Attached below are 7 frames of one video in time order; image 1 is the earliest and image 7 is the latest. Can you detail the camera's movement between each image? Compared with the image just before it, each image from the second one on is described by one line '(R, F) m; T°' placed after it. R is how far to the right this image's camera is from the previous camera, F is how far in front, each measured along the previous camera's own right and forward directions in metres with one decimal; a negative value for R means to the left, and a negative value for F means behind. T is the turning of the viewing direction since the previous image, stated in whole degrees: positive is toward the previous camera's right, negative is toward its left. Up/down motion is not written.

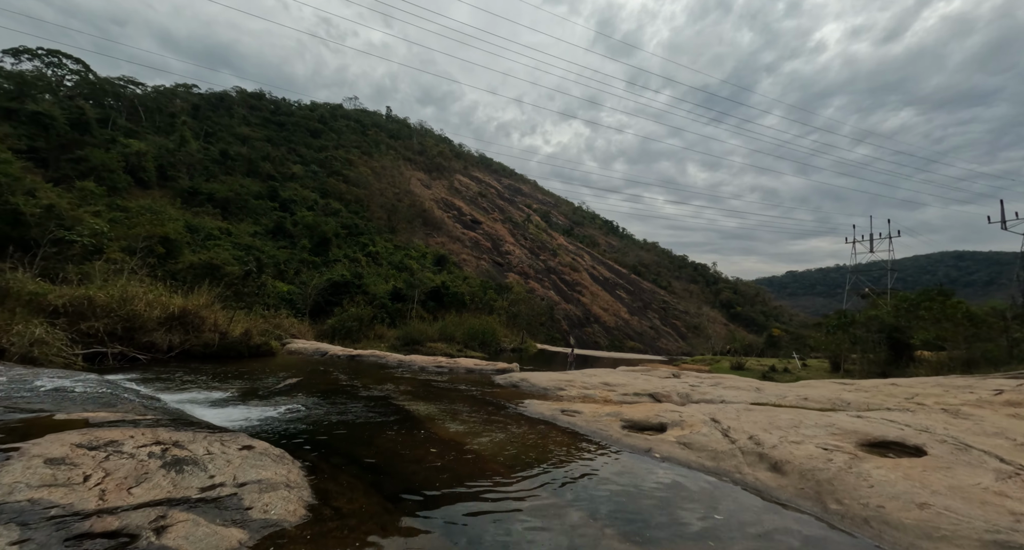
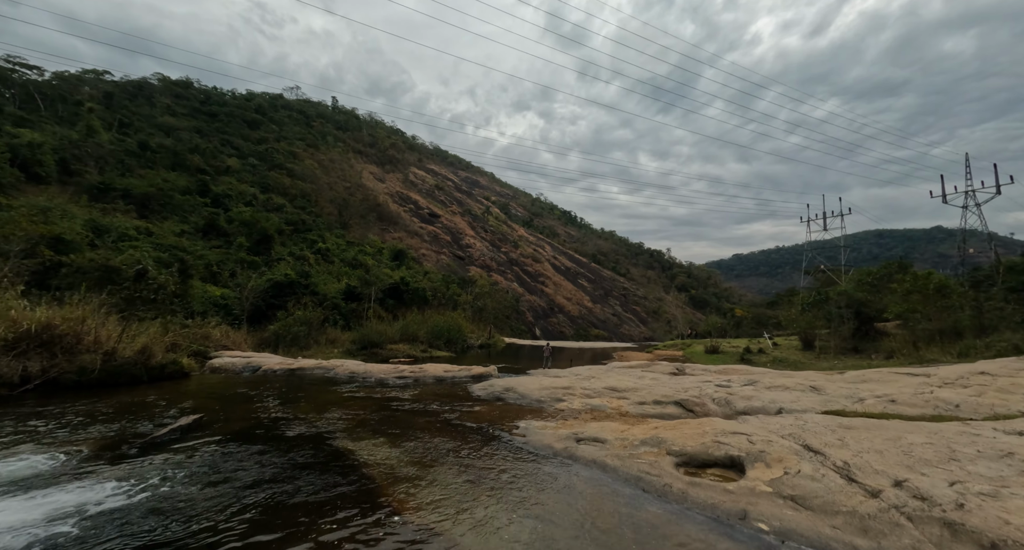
(-0.3, +2.0) m; +5°
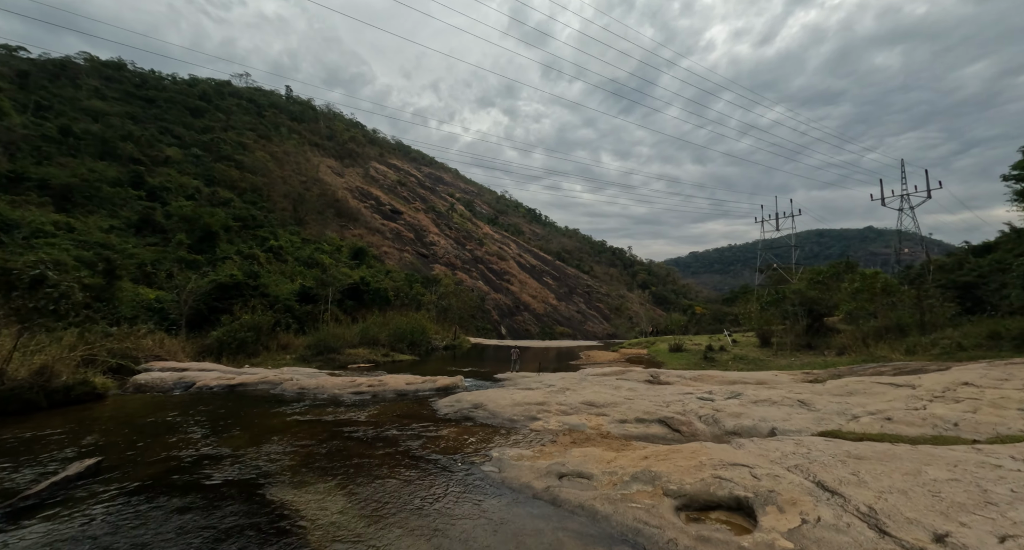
(-0.1, +0.7) m; +5°
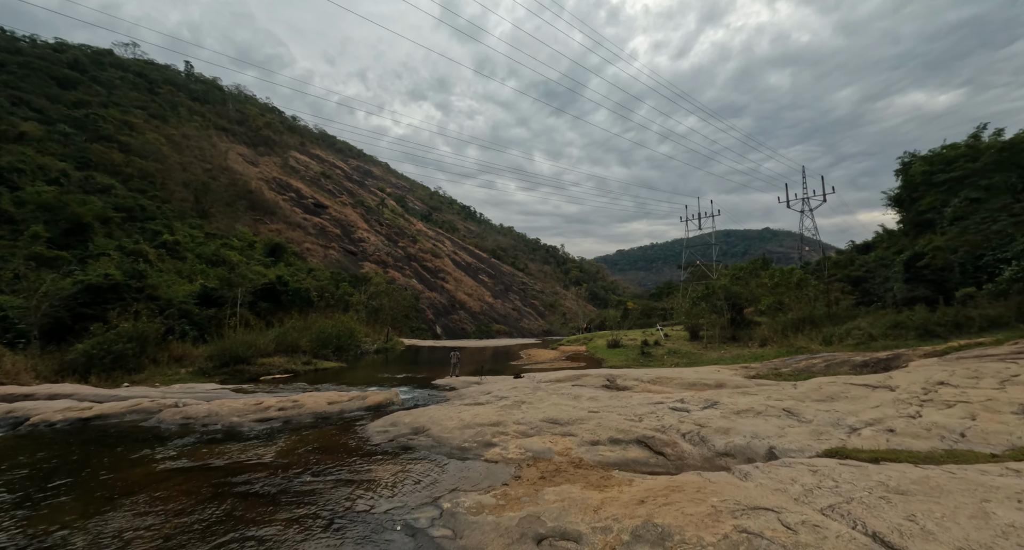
(-0.2, +1.2) m; +9°
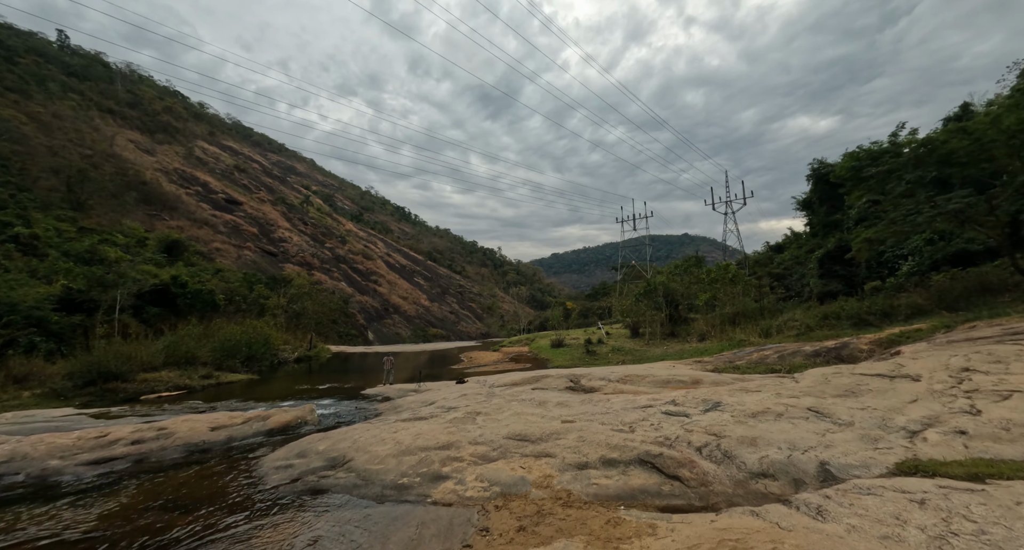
(-0.2, +1.5) m; +8°
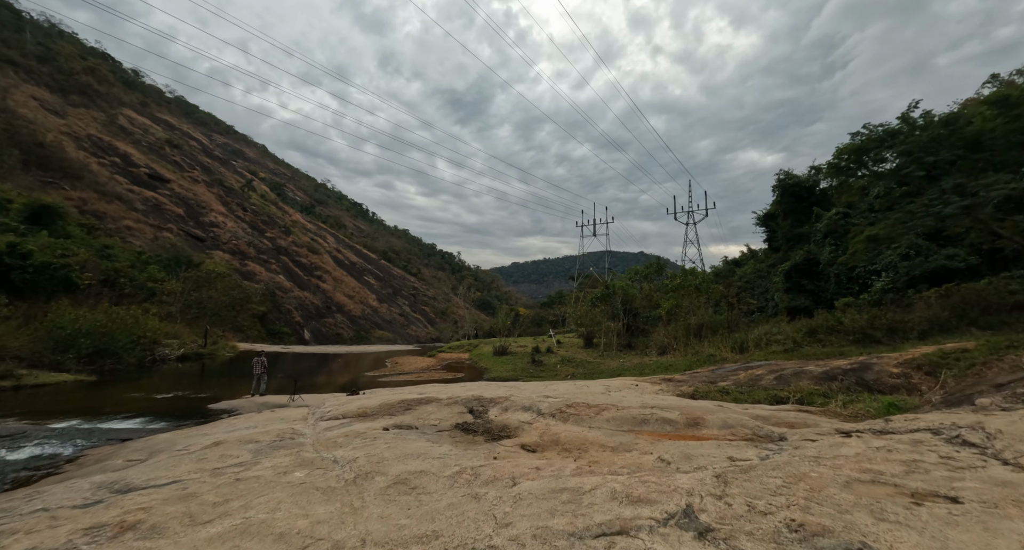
(+1.1, +3.7) m; +5°
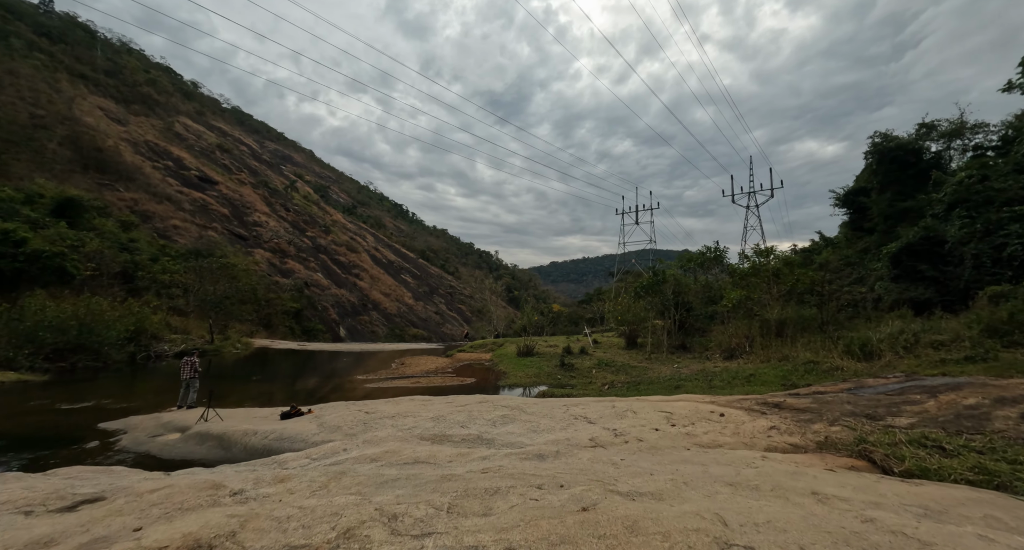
(+0.6, +4.0) m; -5°
